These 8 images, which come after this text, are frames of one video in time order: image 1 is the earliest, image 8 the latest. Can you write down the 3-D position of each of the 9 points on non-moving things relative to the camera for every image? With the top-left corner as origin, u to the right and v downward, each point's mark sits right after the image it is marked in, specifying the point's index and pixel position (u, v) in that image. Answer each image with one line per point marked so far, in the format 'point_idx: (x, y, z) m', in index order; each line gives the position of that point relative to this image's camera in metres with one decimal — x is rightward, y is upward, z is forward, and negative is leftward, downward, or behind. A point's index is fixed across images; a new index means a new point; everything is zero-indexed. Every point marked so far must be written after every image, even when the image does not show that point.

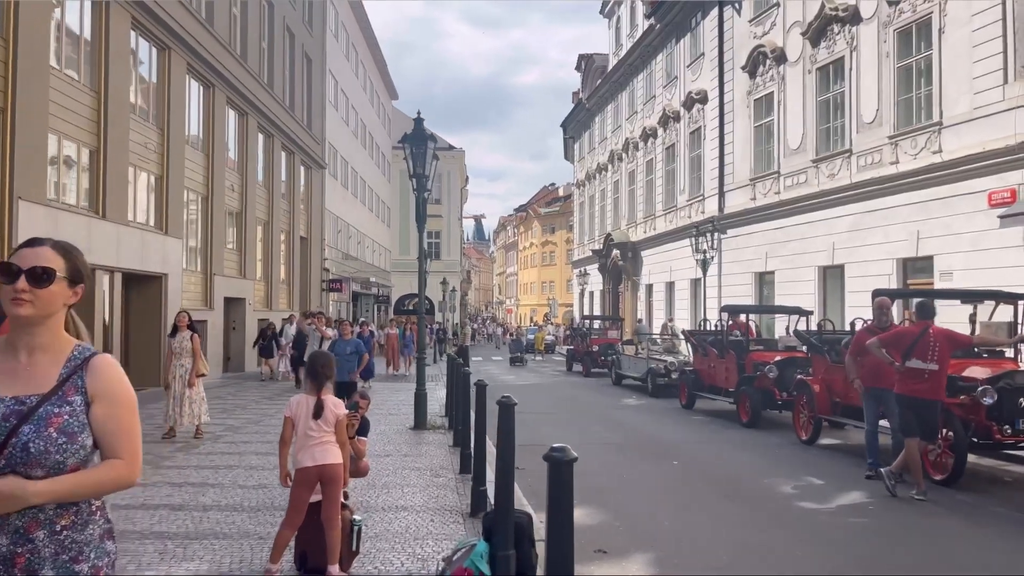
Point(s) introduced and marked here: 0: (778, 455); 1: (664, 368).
0: (+3.5, -2.2, +10.6) m
1: (+3.5, -1.8, +18.6) m
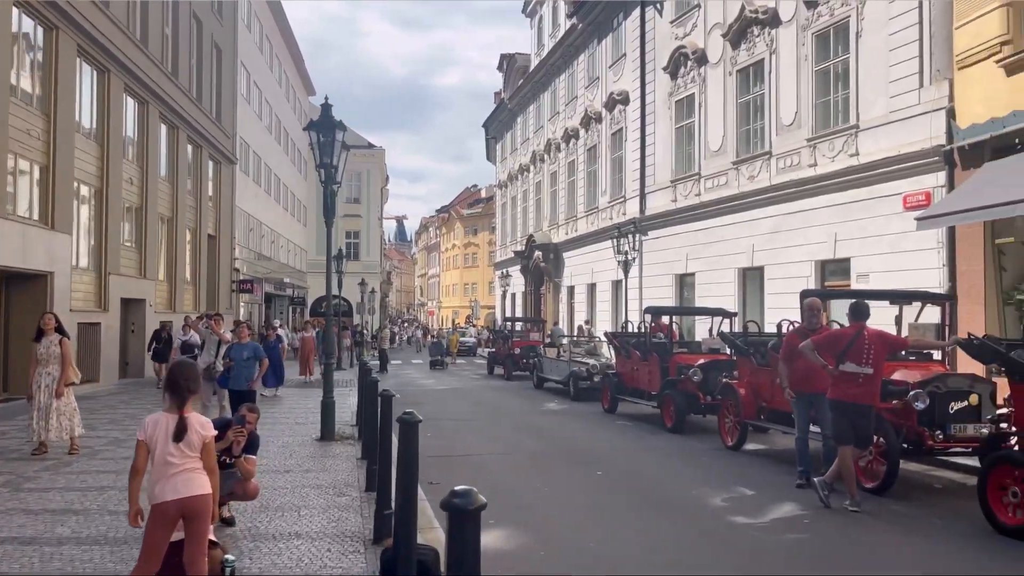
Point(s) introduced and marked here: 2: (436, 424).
0: (+2.4, -2.2, +10.2) m
1: (+1.7, -1.9, +18.2) m
2: (-1.3, -2.4, +14.1) m
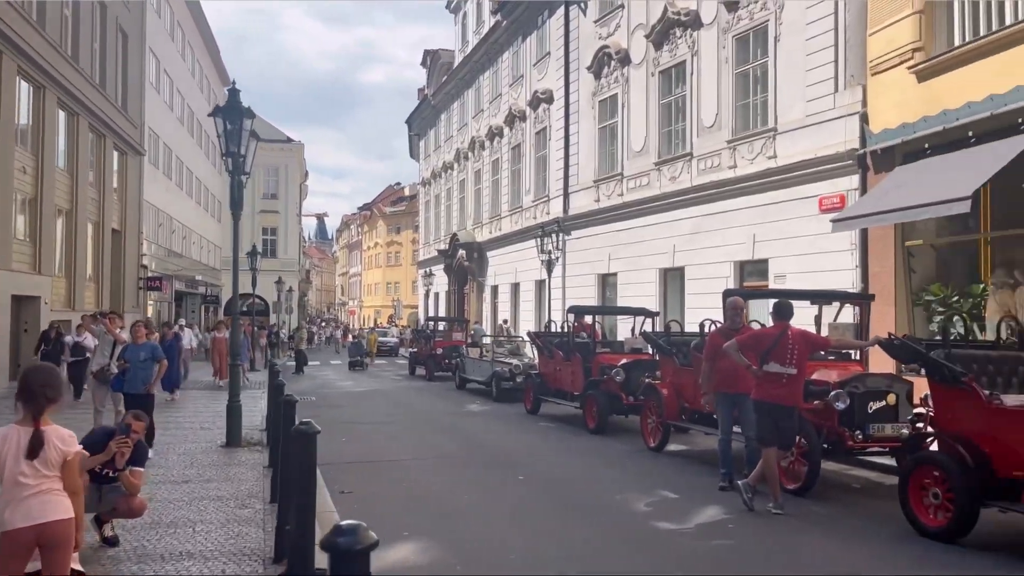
0: (+1.4, -2.2, +10.0) m
1: (-0.1, -1.8, +17.9) m
2: (-2.7, -2.3, +13.6) m
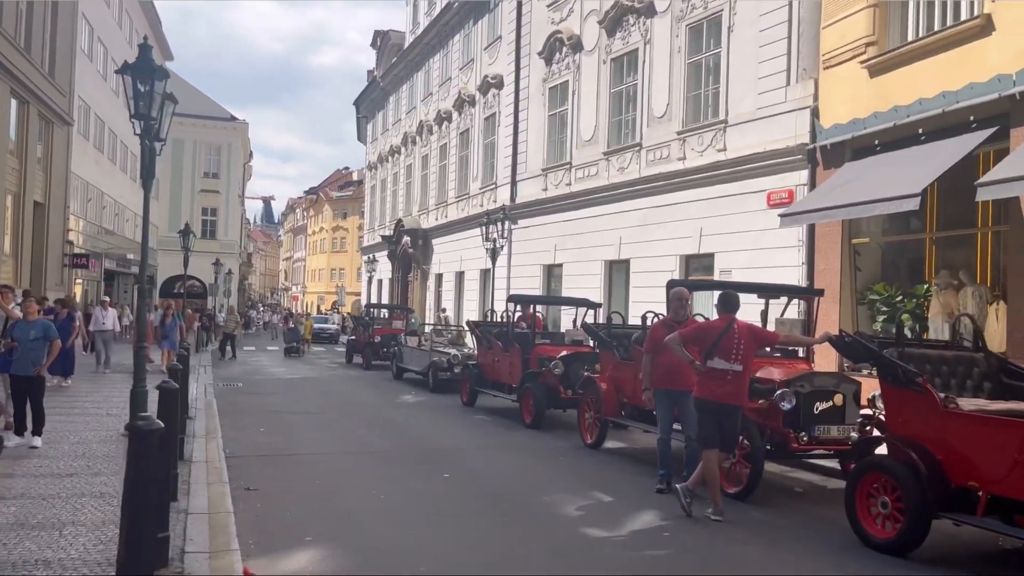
0: (+0.6, -2.0, +9.4) m
1: (-1.4, -1.6, +17.2) m
2: (-3.8, -2.0, +12.8) m
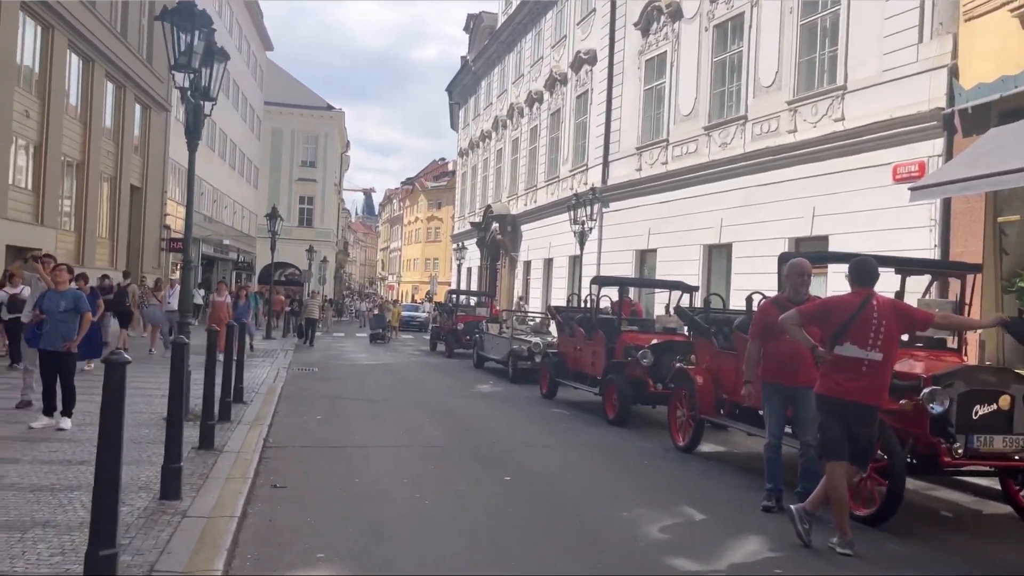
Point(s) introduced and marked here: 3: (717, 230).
0: (+1.3, -1.8, +8.0) m
1: (+0.3, -1.2, +16.0) m
2: (-2.6, -1.7, +11.8) m
3: (+5.0, +1.4, +19.8) m
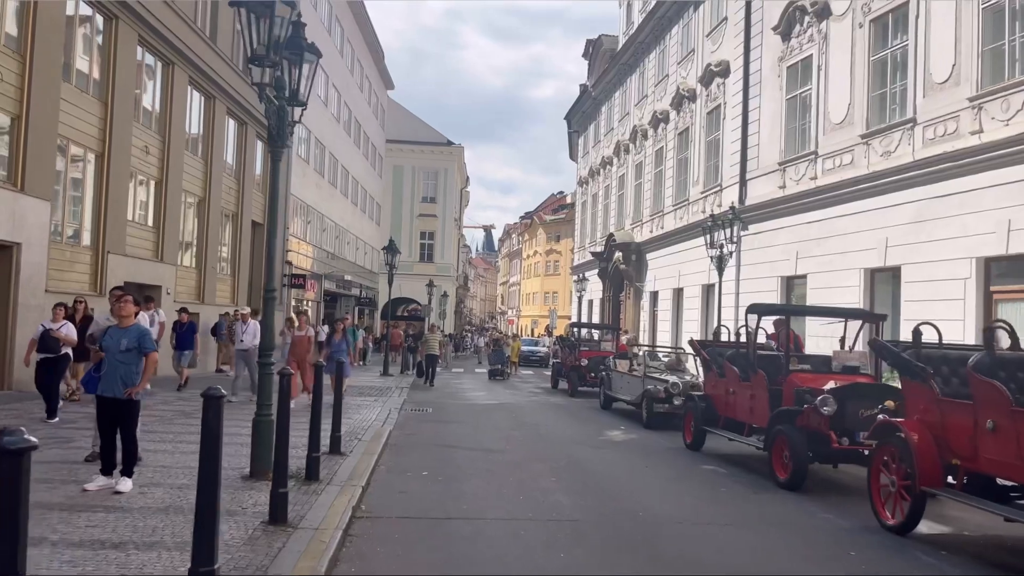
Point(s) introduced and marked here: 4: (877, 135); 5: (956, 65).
0: (+2.5, -2.0, +5.9) m
1: (+2.6, -1.8, +13.9) m
2: (-0.8, -2.1, +10.2) m
3: (+7.8, +0.8, +17.1) m
4: (+7.9, +3.3, +17.4) m
5: (+8.5, +4.3, +15.4) m
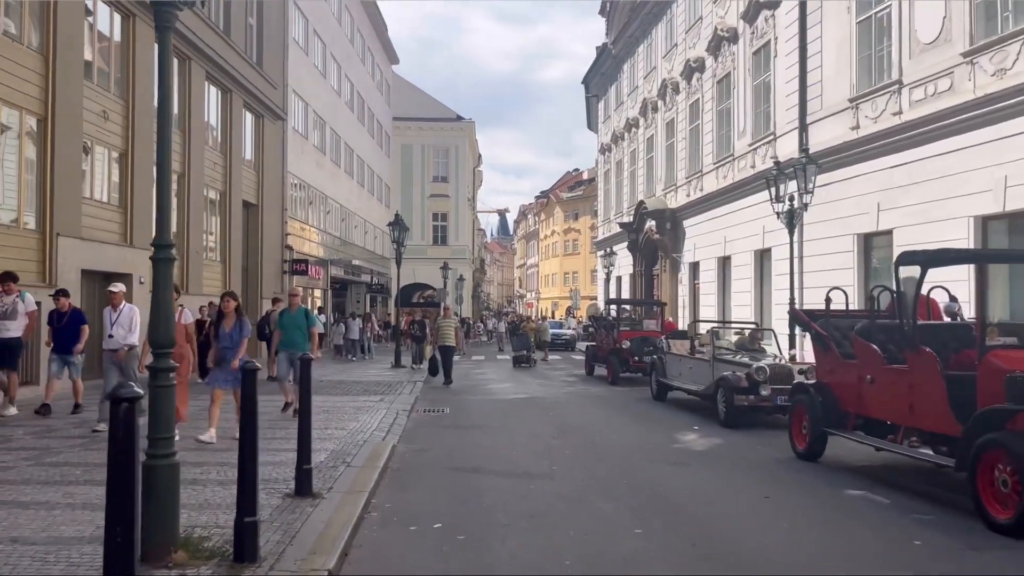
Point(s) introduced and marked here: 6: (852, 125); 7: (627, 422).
0: (+2.8, -1.6, +2.7) m
1: (+3.1, -1.2, +10.8) m
2: (-0.4, -1.8, +7.1) m
3: (+8.3, +1.6, +13.8) m
4: (+8.2, +4.1, +14.1) m
5: (+8.8, +5.1, +12.0) m
6: (+7.5, +3.6, +17.8) m
7: (+1.6, -1.9, +11.6) m
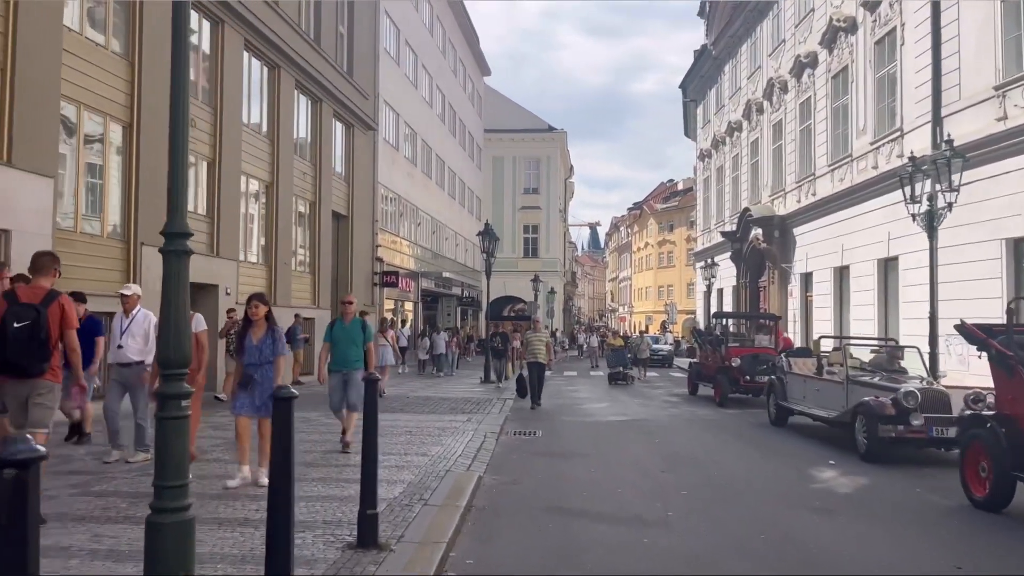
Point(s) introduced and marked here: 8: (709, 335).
0: (+3.1, -1.6, +1.1) m
1: (+4.3, -1.3, +9.1) m
2: (+0.4, -1.8, +5.9) m
3: (+9.8, +1.4, +11.6) m
4: (+9.8, +4.0, +11.9) m
5: (+10.0, +4.9, +9.8) m
6: (+9.4, +3.3, +15.6) m
7: (+2.9, -2.0, +10.1) m
8: (+4.7, -1.1, +19.1) m
